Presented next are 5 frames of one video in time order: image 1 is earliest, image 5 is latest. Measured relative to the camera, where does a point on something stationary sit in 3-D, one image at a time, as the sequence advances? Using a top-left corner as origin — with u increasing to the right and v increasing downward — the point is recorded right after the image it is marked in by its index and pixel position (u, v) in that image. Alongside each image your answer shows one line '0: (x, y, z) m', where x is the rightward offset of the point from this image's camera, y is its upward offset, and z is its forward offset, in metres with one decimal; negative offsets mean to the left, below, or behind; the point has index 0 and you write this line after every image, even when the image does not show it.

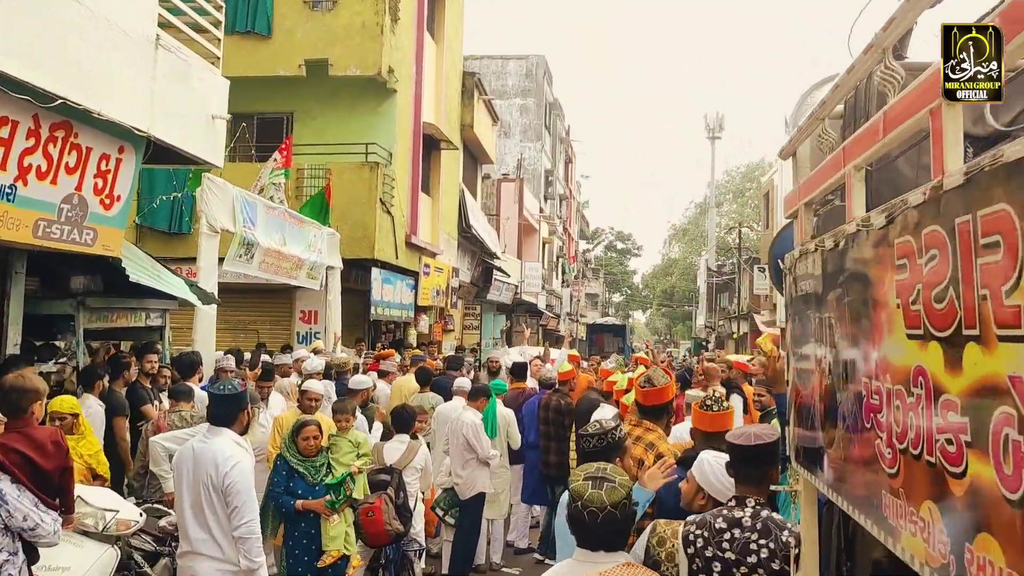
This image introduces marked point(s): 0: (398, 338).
0: (-2.4, -1.1, +18.0) m
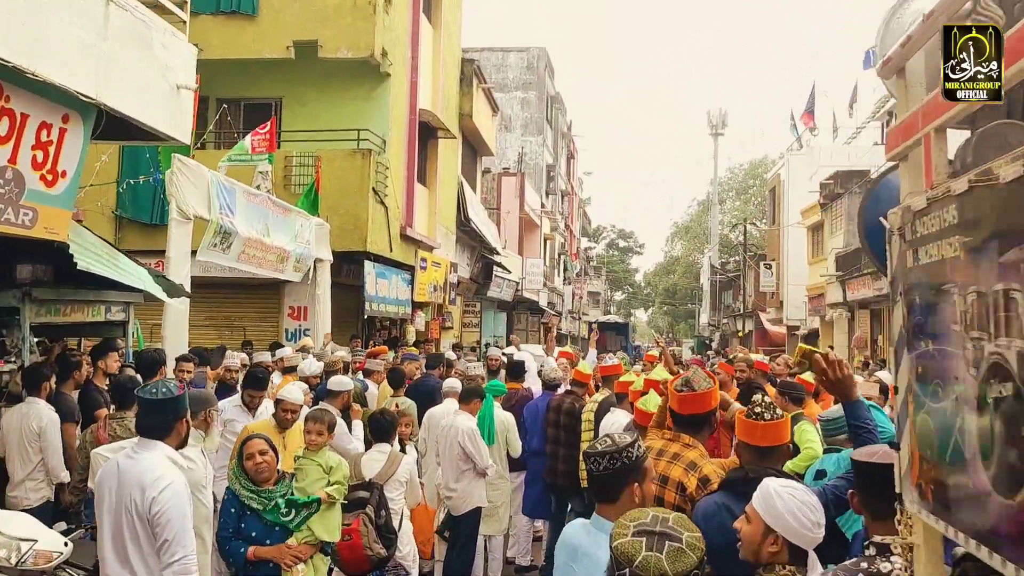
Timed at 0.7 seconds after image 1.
0: (-2.4, -1.0, +17.2) m
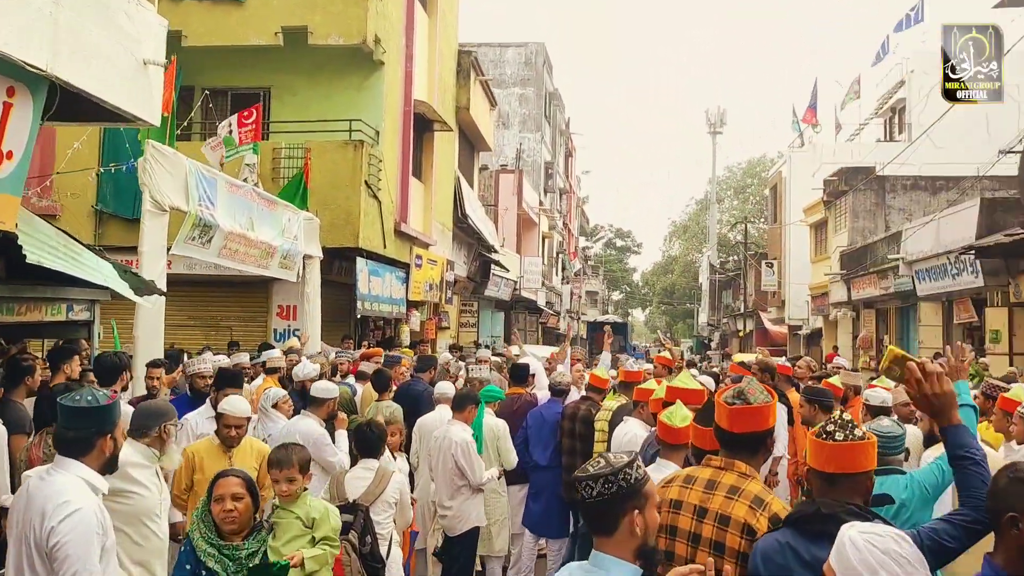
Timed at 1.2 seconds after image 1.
0: (-2.4, -0.9, +16.5) m
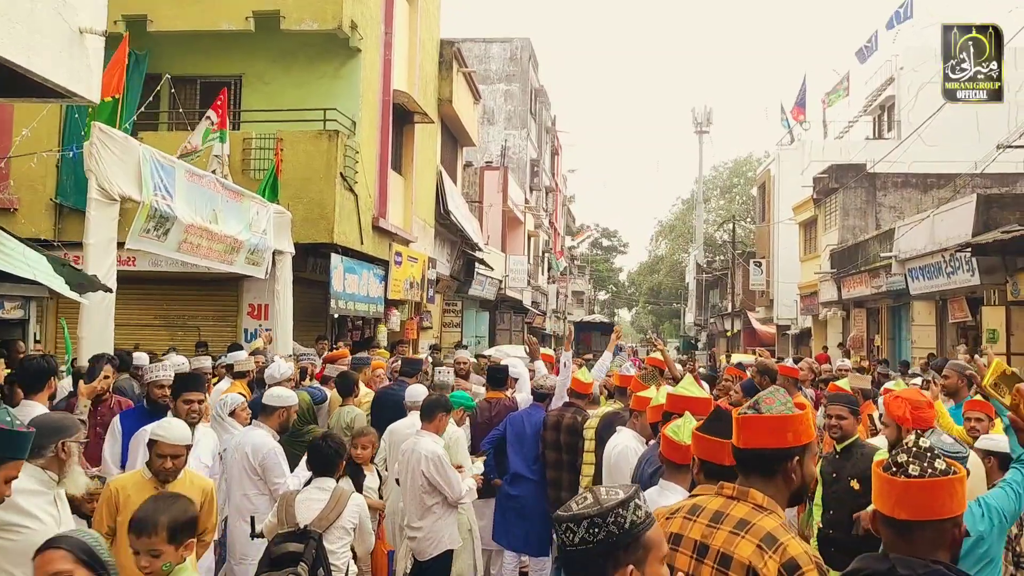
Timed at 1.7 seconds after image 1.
0: (-2.7, -0.9, +15.8) m
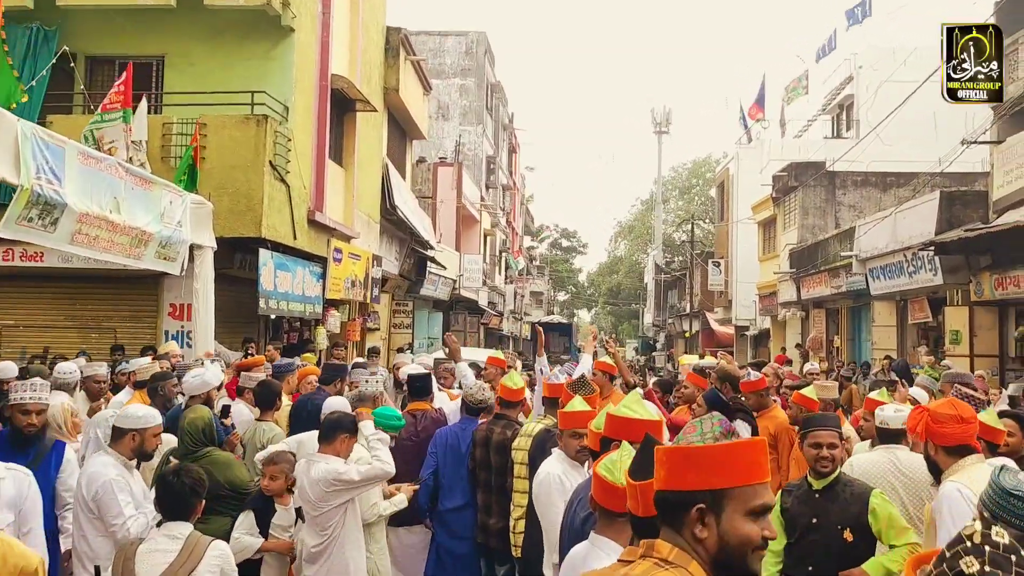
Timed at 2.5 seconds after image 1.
0: (-3.6, -0.9, +14.8) m
